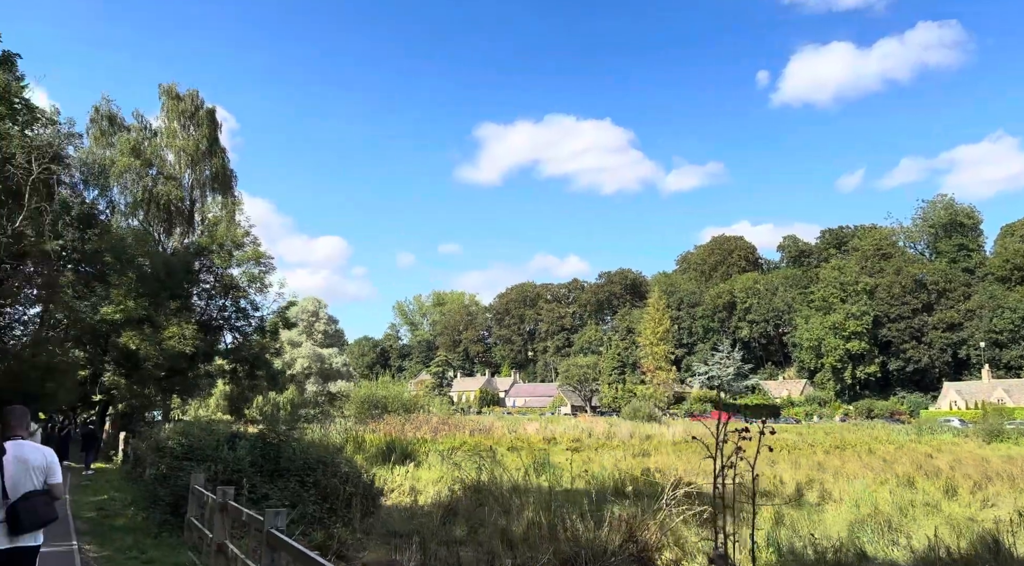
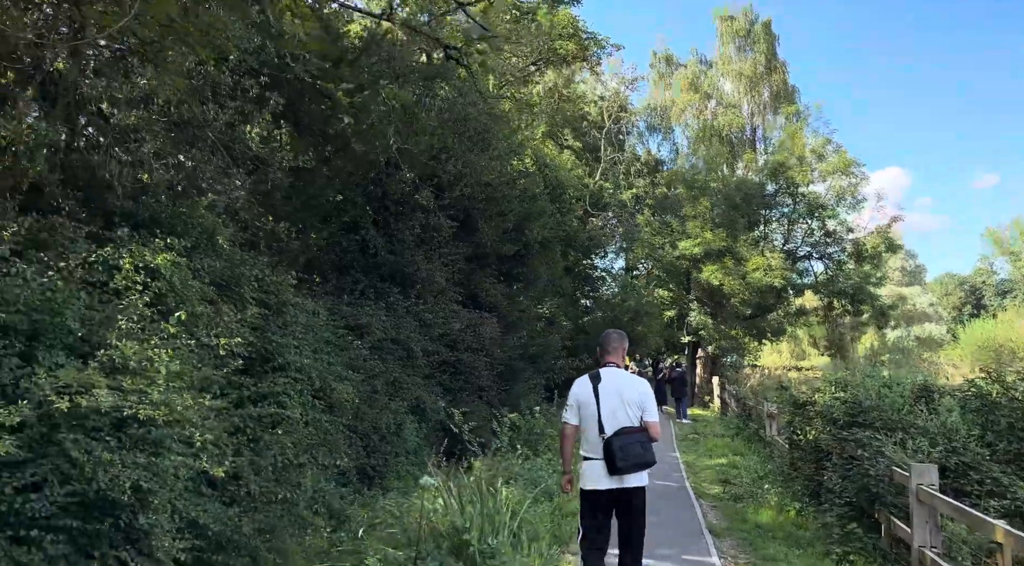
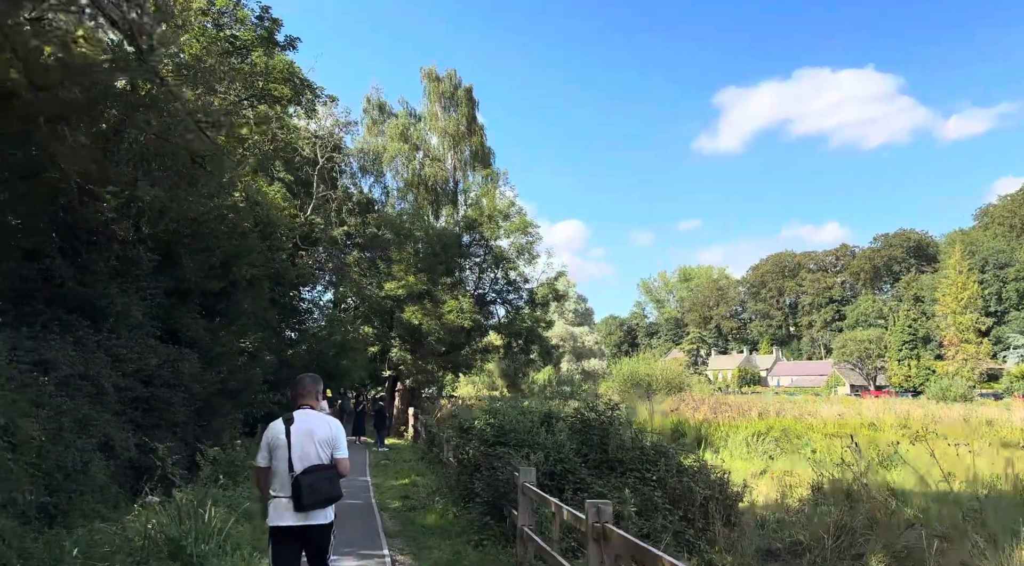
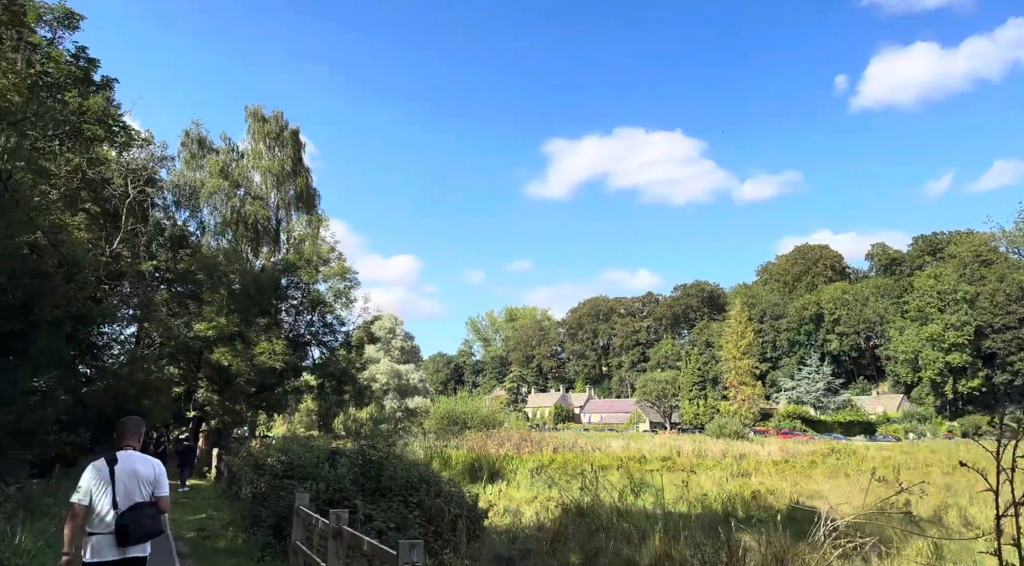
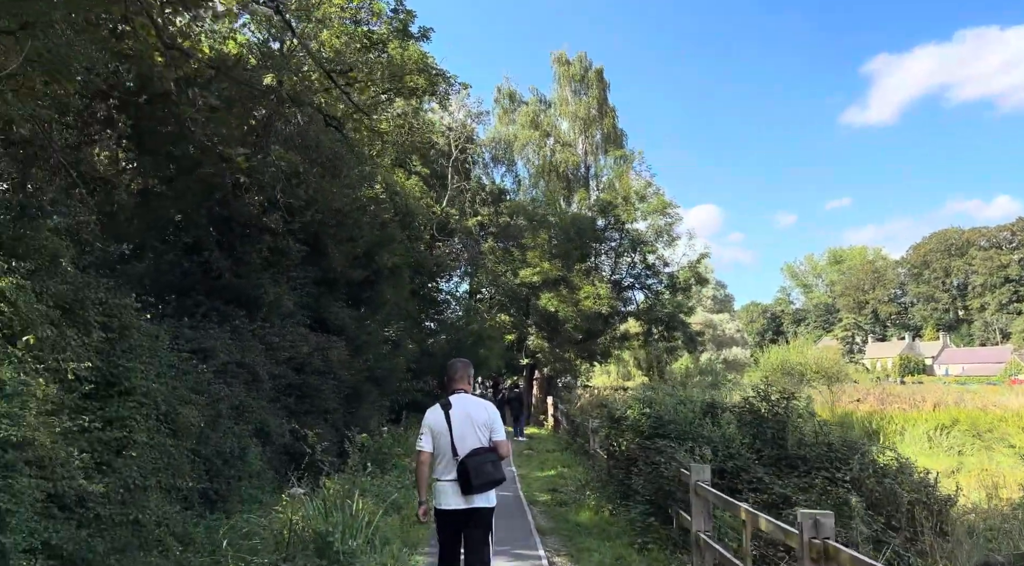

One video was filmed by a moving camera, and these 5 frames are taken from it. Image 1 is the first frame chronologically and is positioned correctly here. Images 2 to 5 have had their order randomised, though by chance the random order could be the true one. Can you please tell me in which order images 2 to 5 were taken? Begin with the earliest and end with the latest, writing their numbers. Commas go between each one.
4, 3, 5, 2
